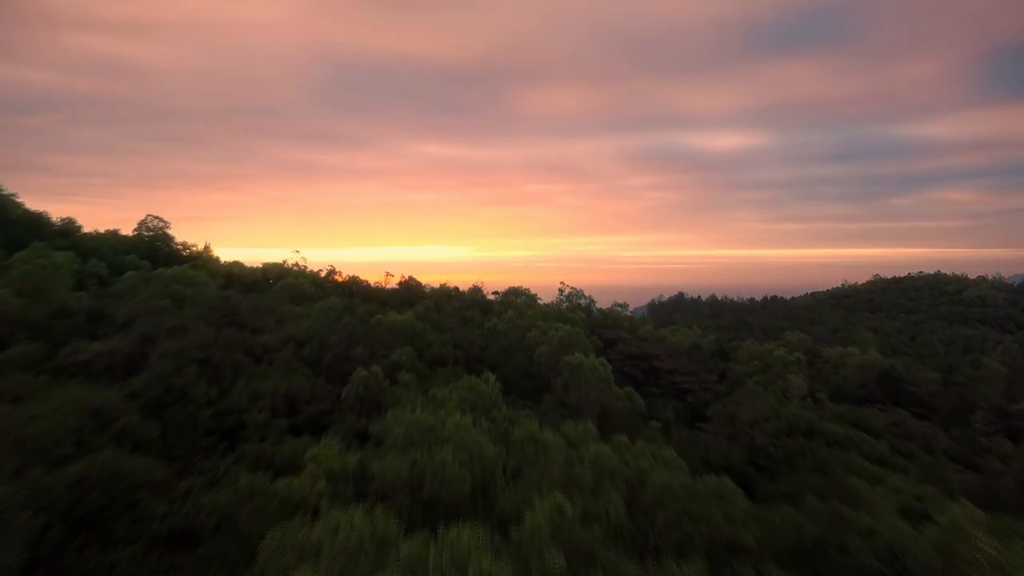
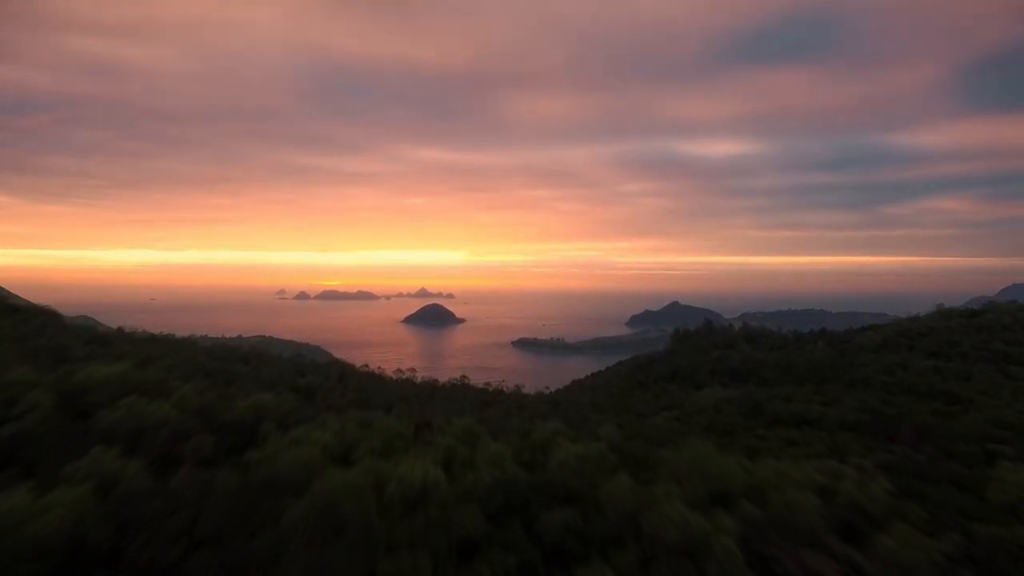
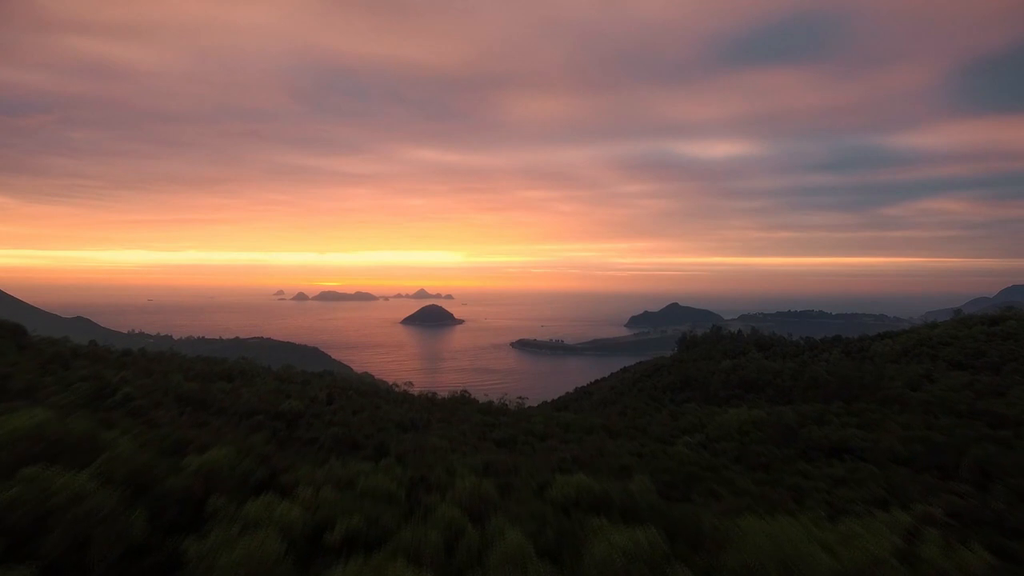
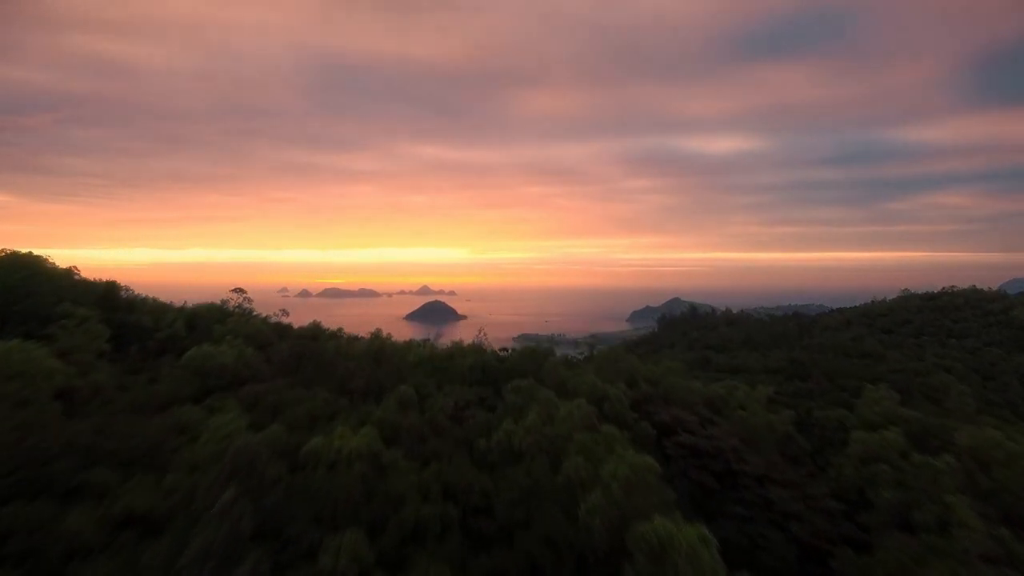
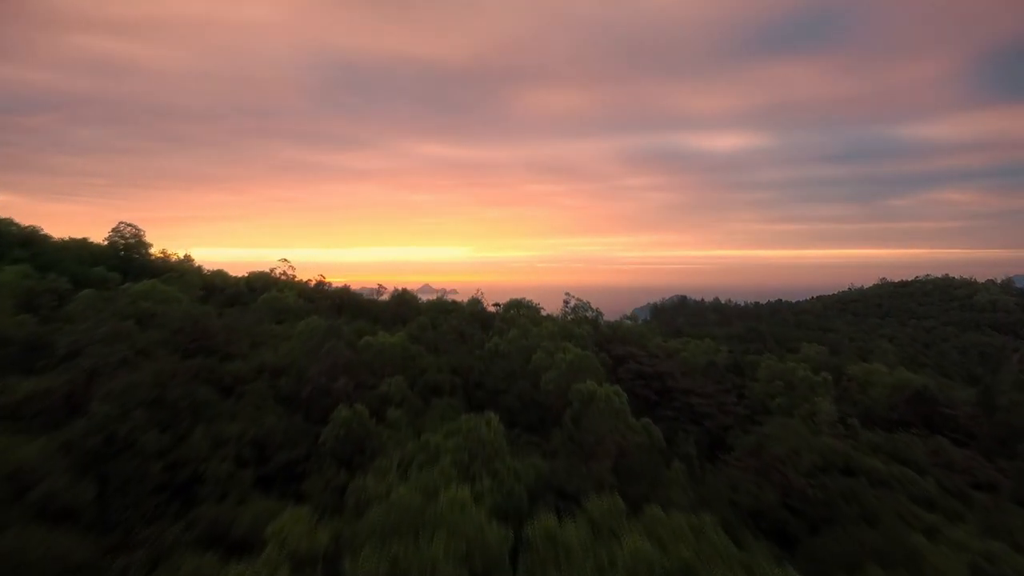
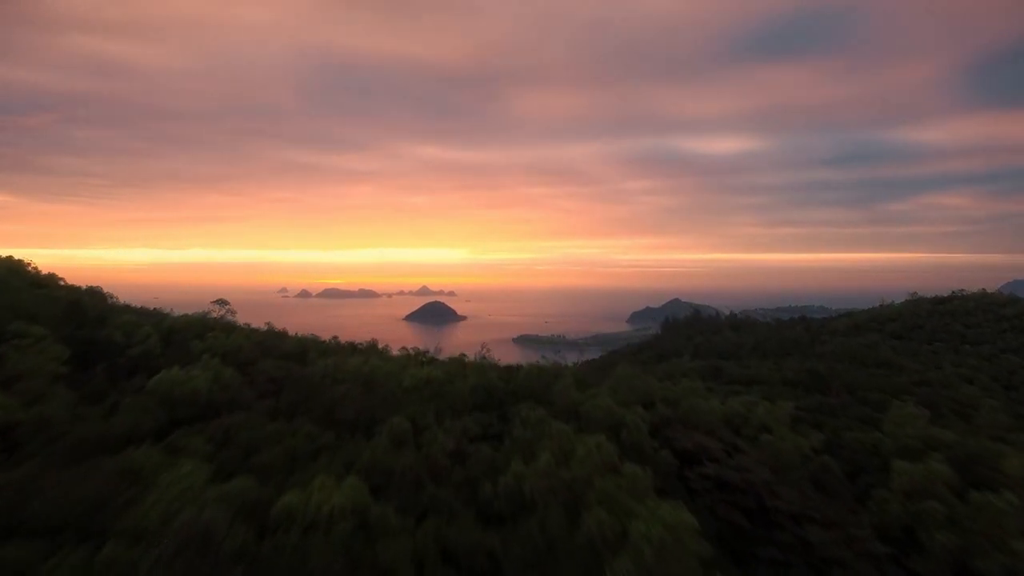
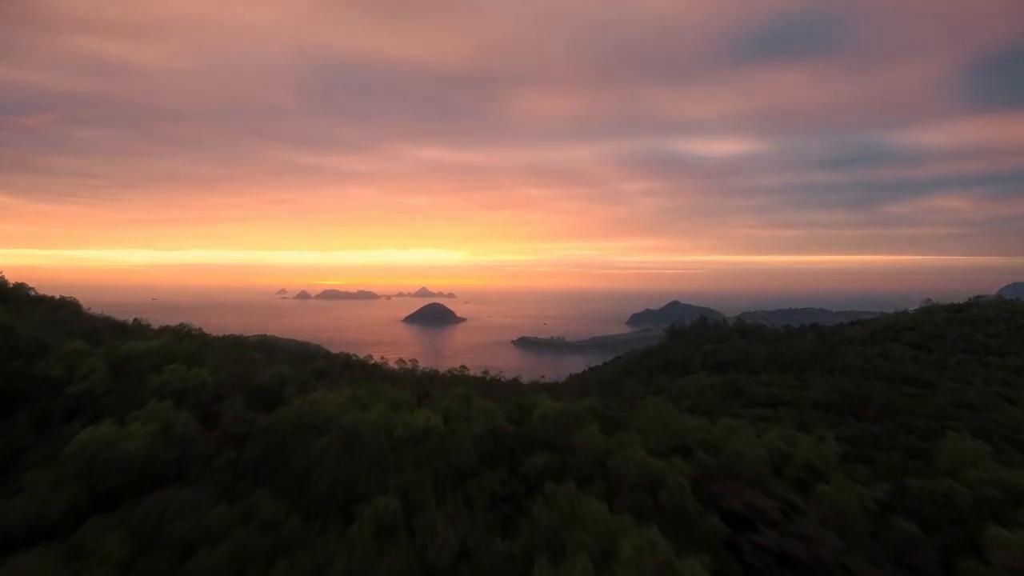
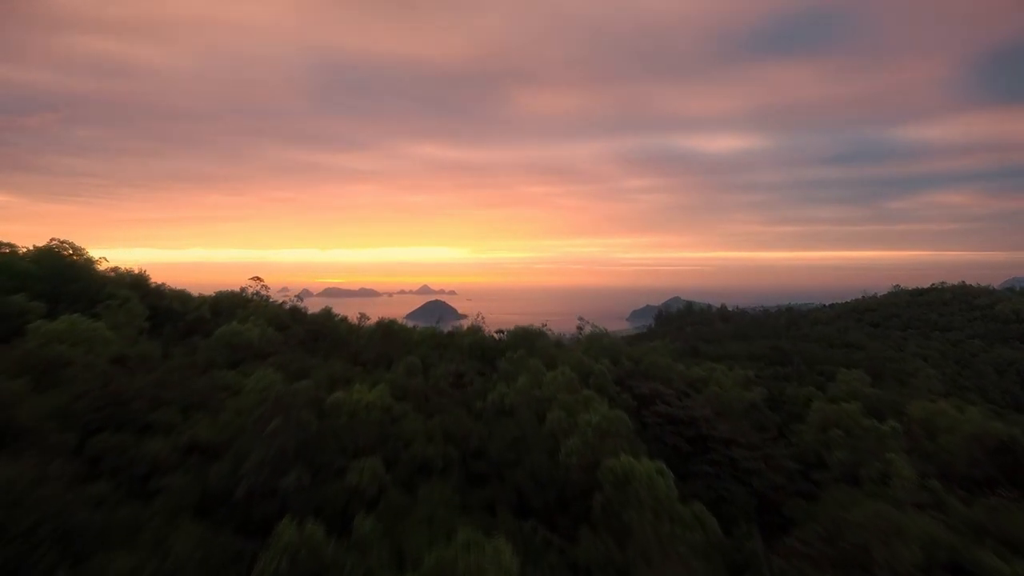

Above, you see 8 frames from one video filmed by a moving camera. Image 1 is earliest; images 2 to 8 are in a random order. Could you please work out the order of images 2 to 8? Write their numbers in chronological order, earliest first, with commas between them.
5, 8, 4, 6, 7, 2, 3
